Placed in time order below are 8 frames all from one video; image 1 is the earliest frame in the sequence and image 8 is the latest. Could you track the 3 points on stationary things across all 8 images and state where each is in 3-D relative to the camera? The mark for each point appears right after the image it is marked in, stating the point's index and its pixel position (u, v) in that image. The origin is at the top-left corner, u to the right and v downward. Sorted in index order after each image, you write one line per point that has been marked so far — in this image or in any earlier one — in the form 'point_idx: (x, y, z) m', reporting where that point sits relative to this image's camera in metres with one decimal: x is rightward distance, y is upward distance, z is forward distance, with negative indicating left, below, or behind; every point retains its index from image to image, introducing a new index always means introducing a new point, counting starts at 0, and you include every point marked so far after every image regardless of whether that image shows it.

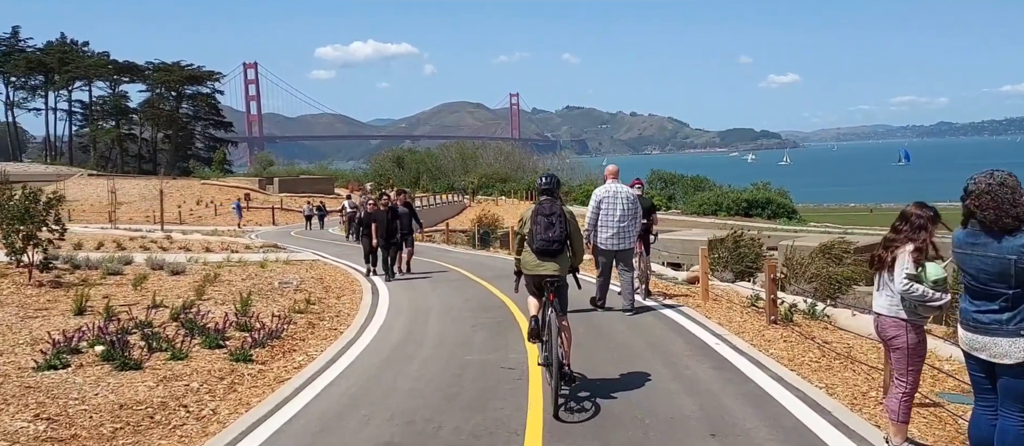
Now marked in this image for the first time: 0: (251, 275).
0: (-4.9, -1.0, +17.9) m
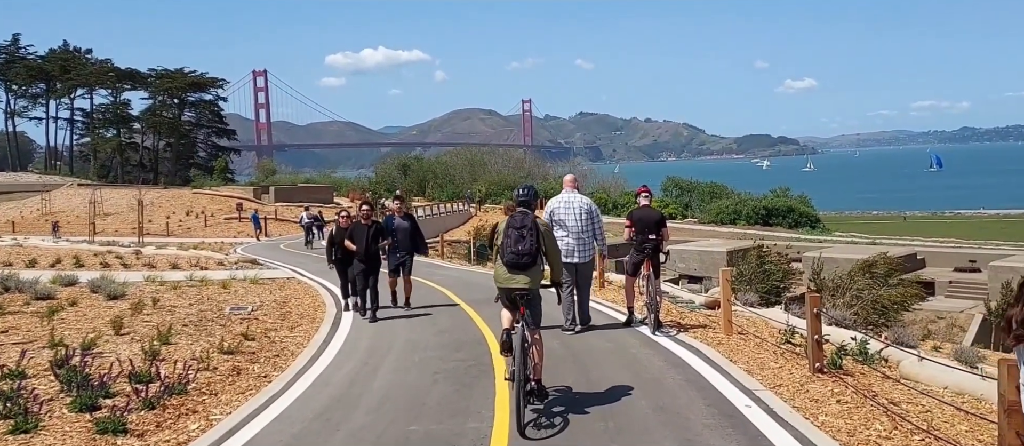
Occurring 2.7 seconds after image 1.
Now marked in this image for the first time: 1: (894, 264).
0: (-5.1, -1.2, +15.6) m
1: (+7.5, -1.1, +18.6) m
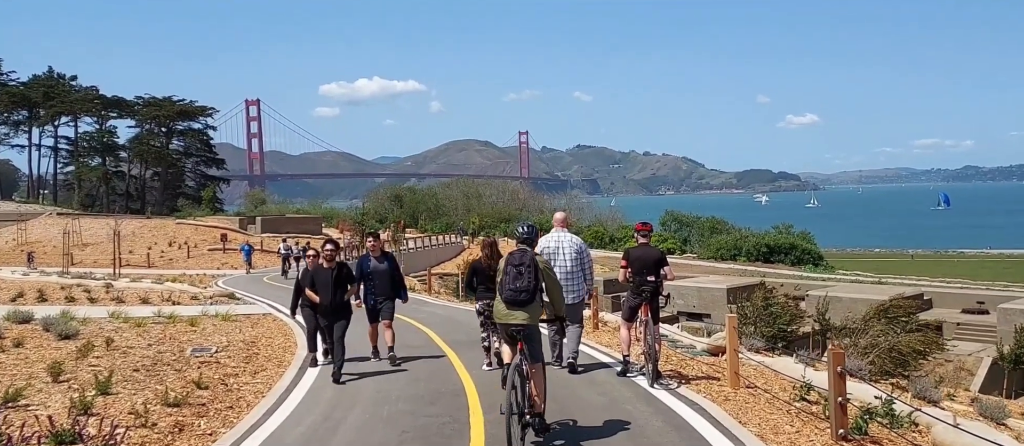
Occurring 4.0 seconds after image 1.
0: (-5.3, -1.8, +14.5) m
1: (+7.3, -1.8, +17.5) m
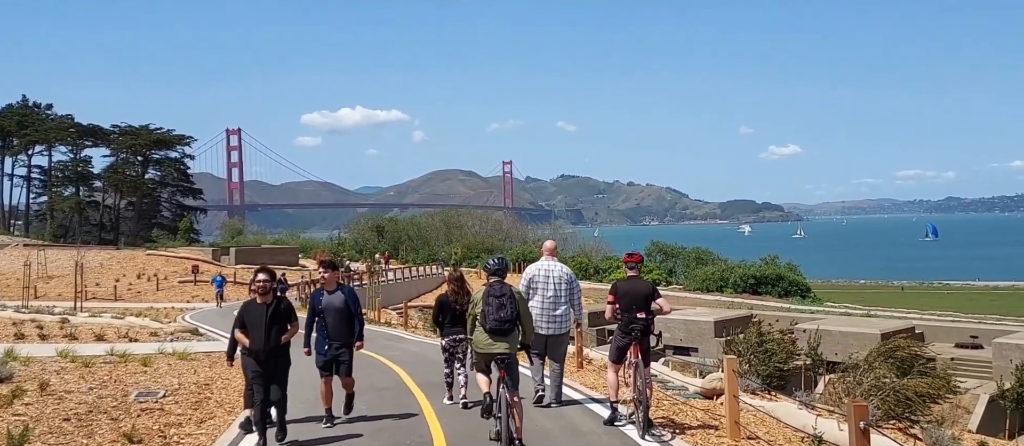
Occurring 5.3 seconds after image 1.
0: (-5.6, -2.2, +13.2) m
1: (+6.9, -2.3, +16.5) m
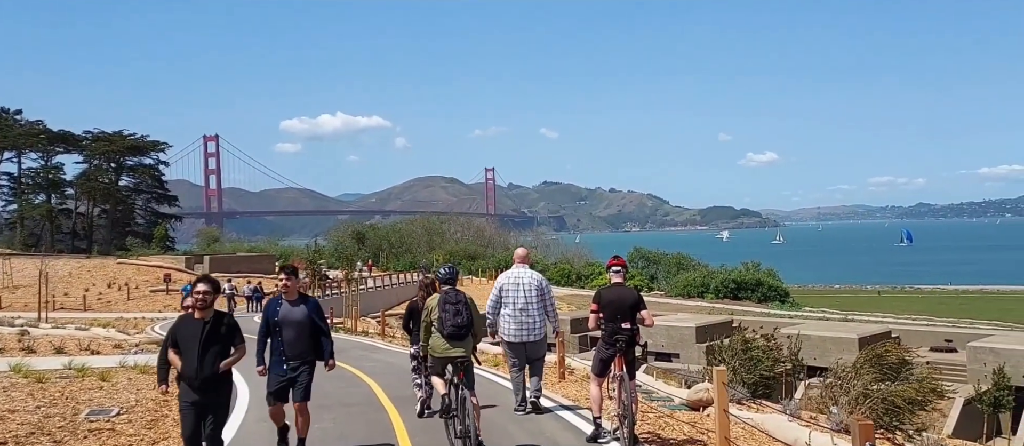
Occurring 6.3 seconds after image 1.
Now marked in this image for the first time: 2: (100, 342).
0: (-5.9, -2.3, +12.4) m
1: (+6.5, -2.4, +16.0) m
2: (-8.6, -2.5, +19.8) m
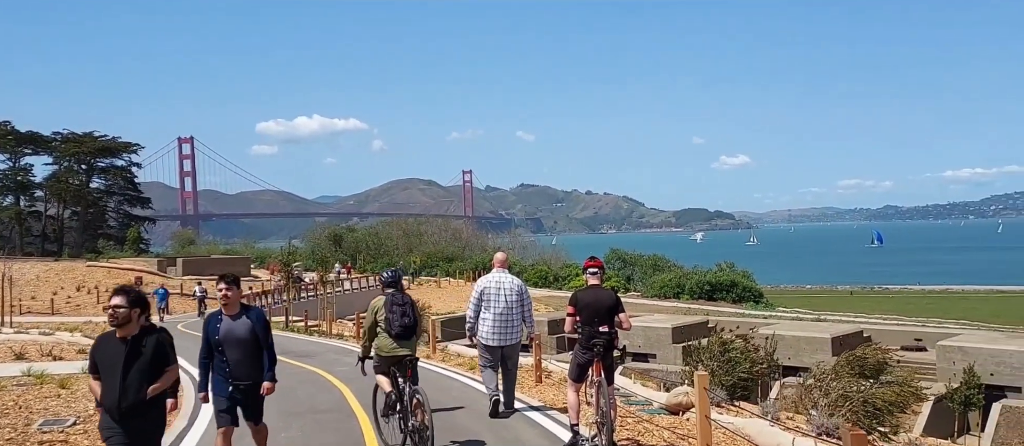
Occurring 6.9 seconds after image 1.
0: (-6.2, -2.3, +11.9) m
1: (+6.1, -2.4, +15.7) m
2: (-9.1, -2.5, +19.2) m
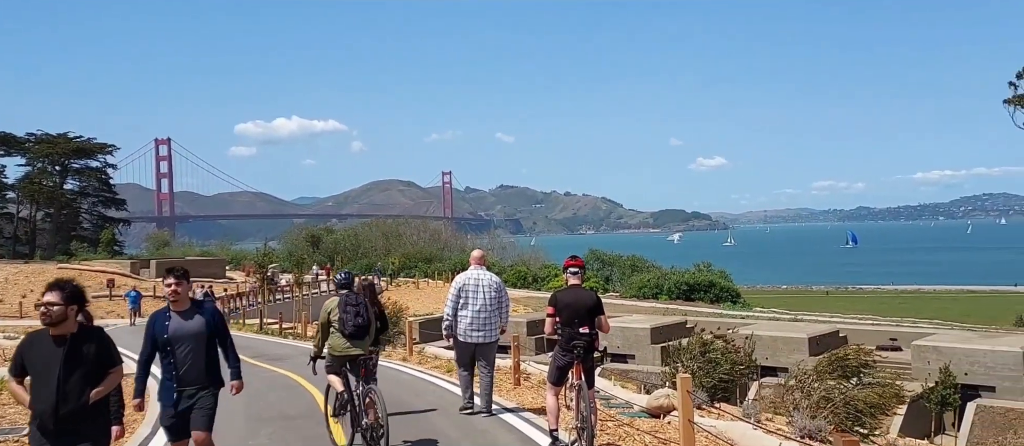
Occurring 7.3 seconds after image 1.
0: (-6.5, -2.3, +11.5) m
1: (+5.8, -2.4, +15.5) m
2: (-9.5, -2.5, +18.7) m
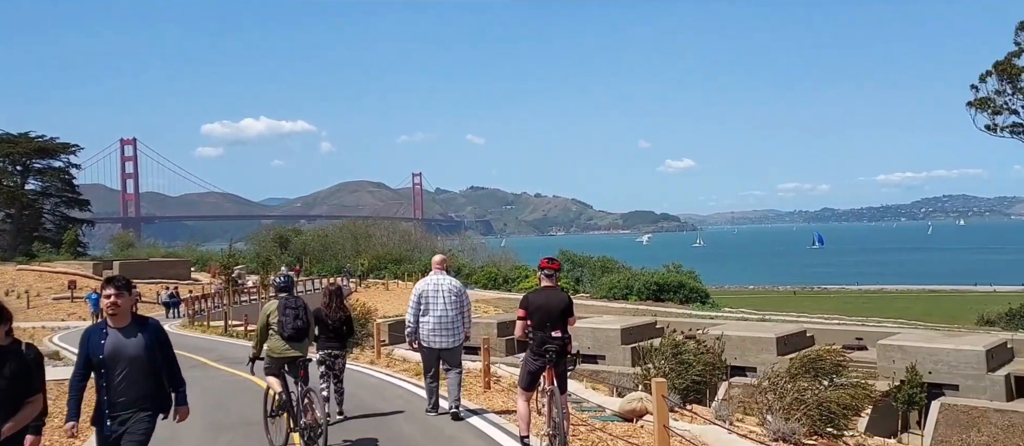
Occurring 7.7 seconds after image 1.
0: (-6.8, -2.3, +11.0) m
1: (+5.3, -2.4, +15.4) m
2: (-10.0, -2.5, +18.2) m
